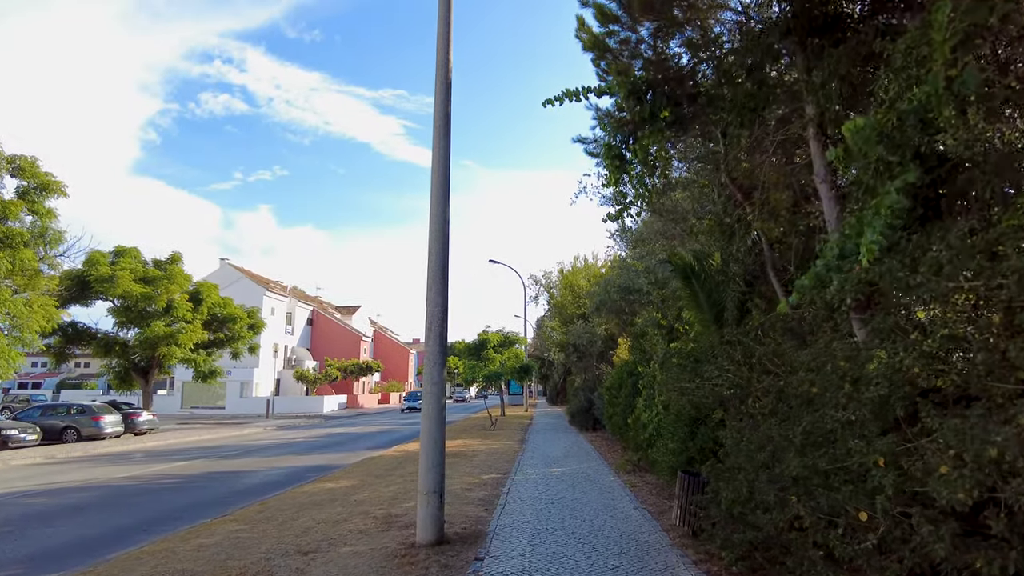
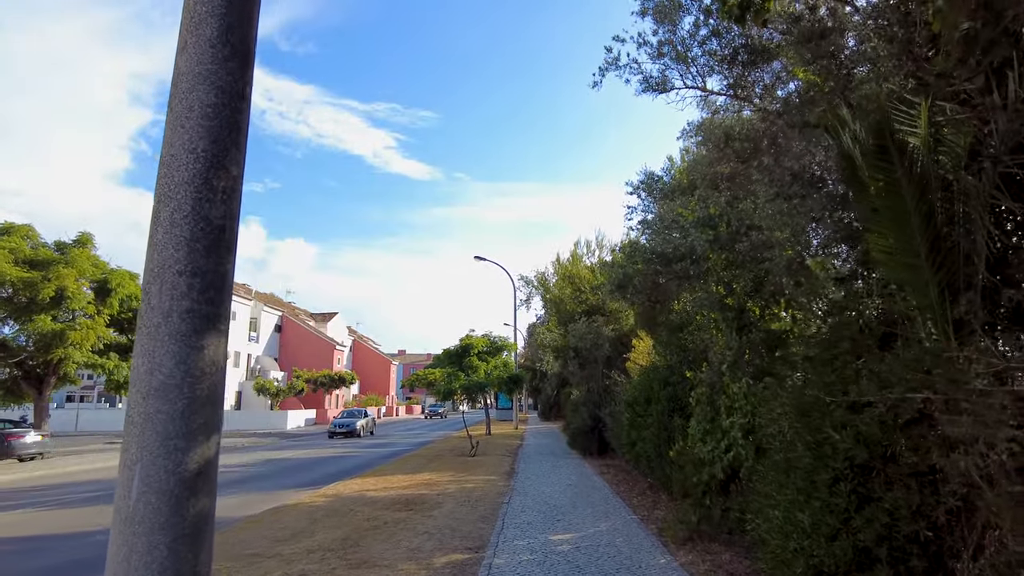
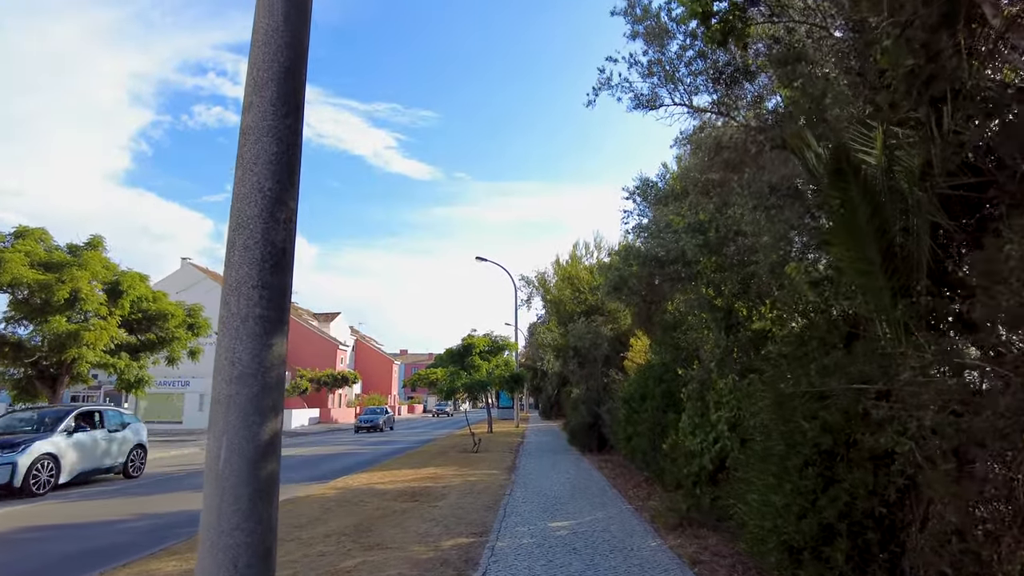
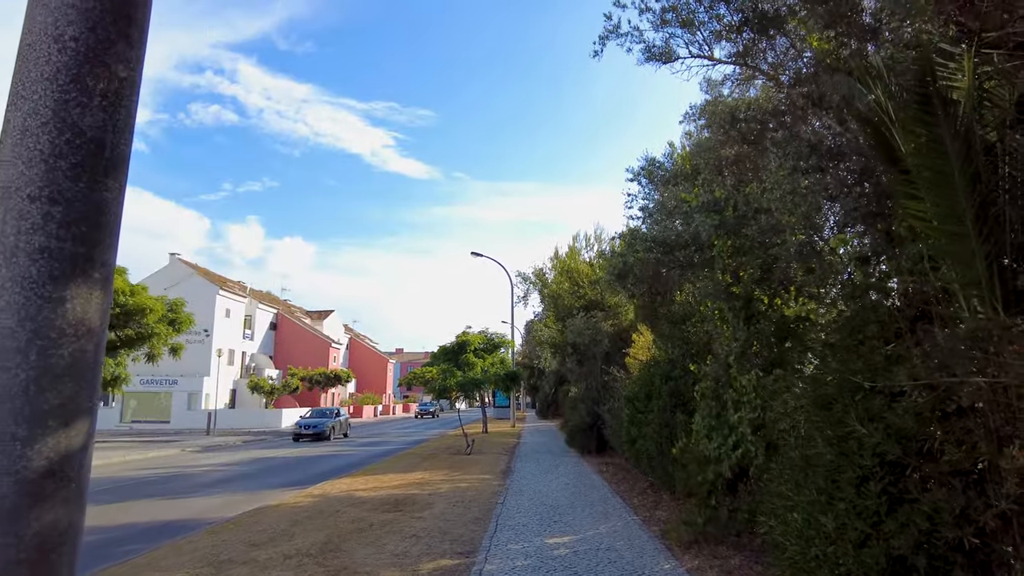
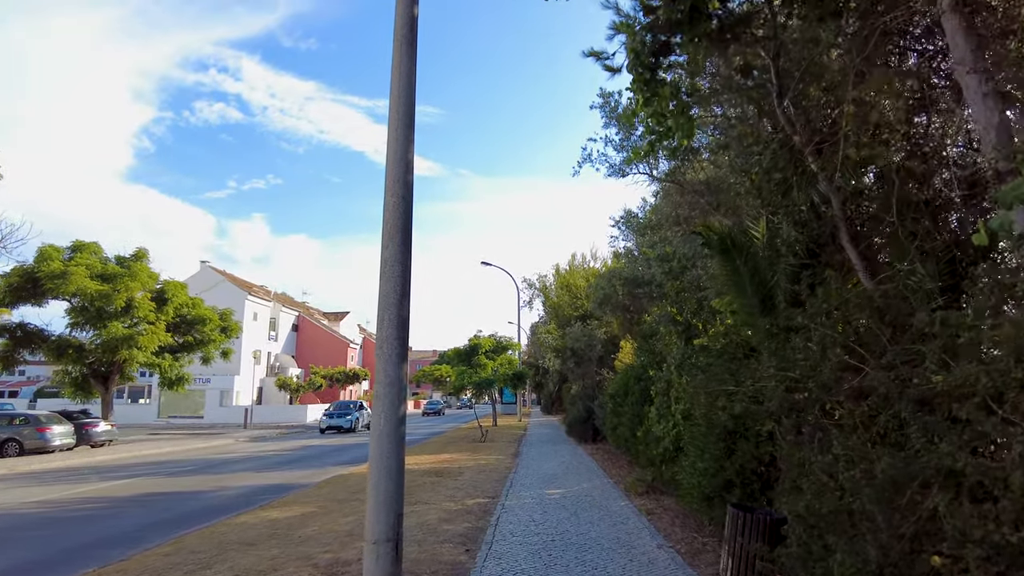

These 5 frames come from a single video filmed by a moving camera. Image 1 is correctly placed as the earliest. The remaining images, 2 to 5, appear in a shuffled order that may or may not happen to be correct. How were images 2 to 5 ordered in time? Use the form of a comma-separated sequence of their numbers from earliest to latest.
5, 3, 2, 4
